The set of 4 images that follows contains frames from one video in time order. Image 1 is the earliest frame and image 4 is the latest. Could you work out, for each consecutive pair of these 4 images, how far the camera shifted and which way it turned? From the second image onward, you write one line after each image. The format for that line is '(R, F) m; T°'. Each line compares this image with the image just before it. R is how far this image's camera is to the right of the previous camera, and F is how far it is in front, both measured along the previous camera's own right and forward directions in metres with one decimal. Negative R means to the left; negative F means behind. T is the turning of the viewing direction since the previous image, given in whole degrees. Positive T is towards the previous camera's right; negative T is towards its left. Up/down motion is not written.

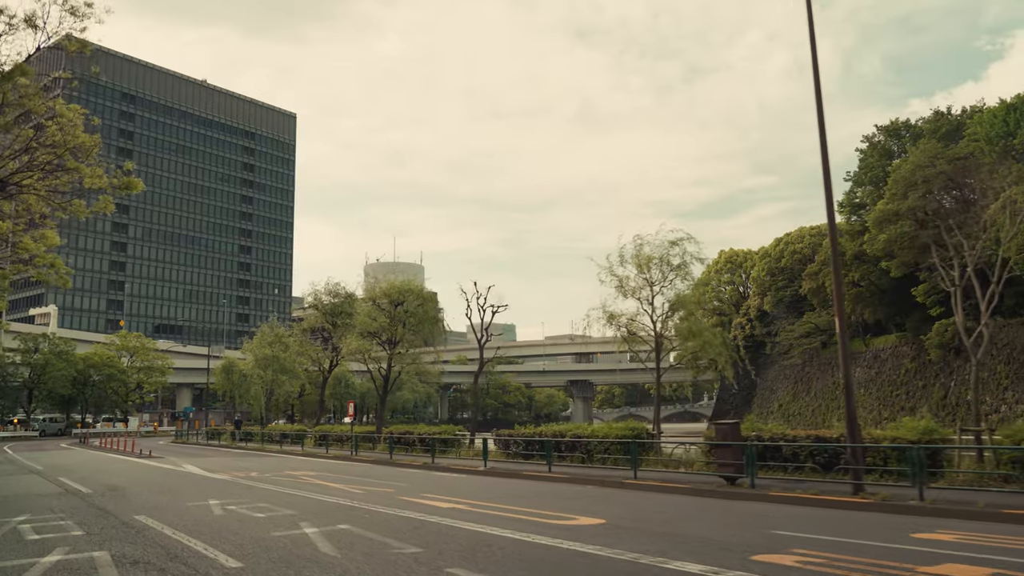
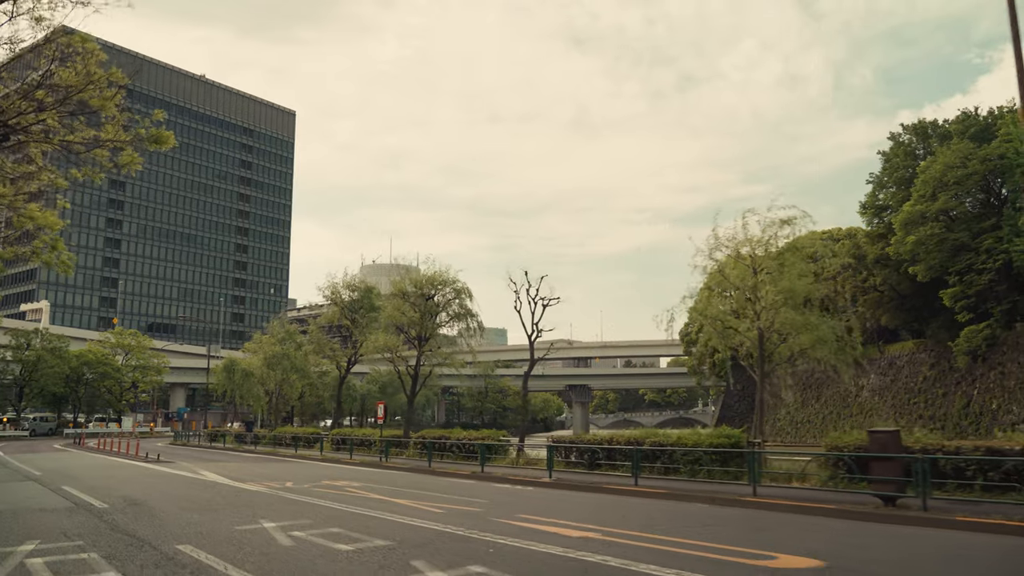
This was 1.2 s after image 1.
(-2.0, +2.6) m; +1°
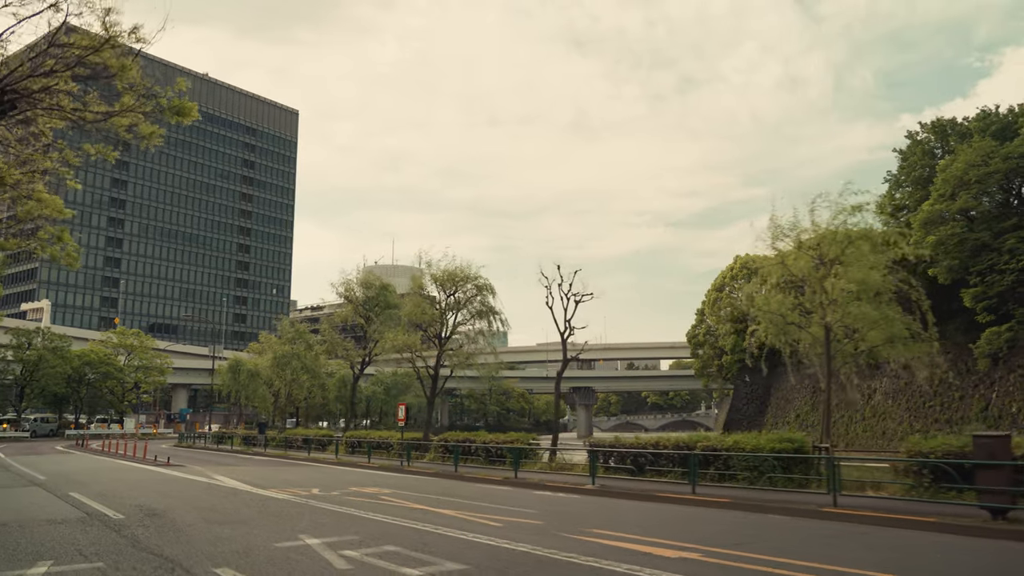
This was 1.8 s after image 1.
(-1.0, +1.3) m; 0°
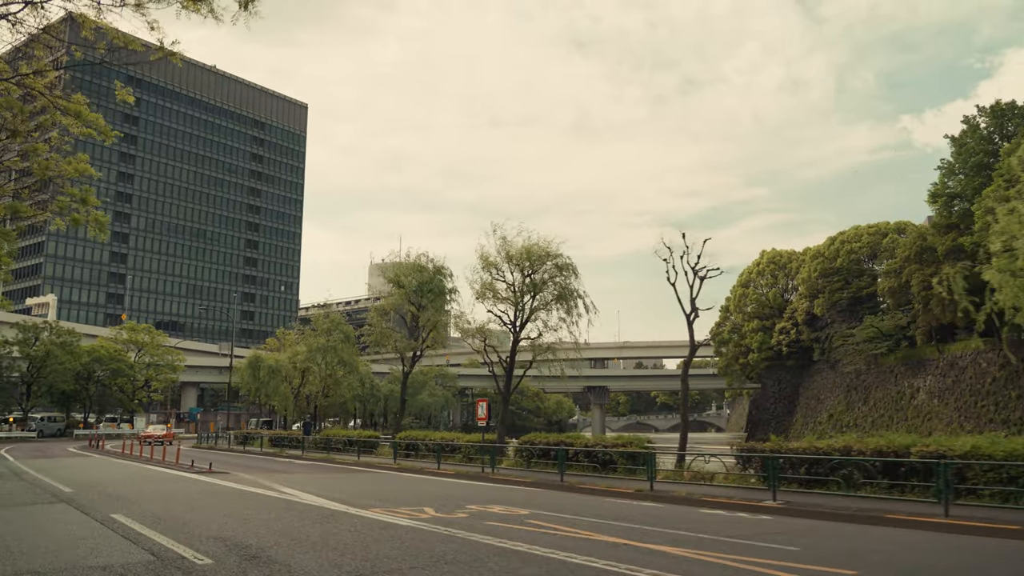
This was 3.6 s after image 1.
(-3.0, +3.8) m; 0°
